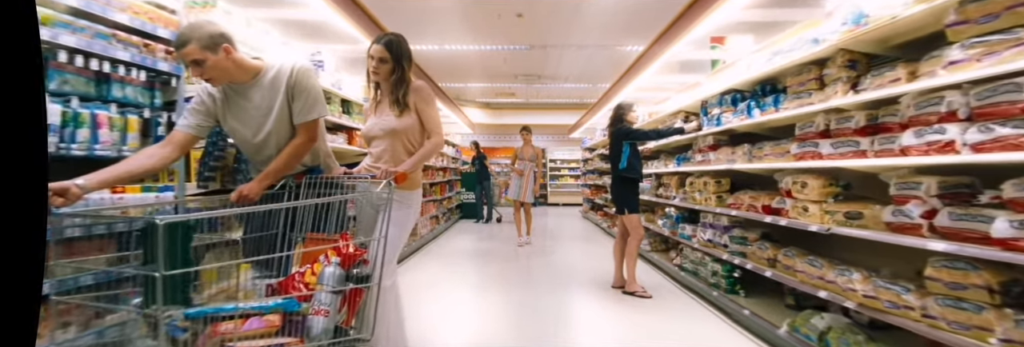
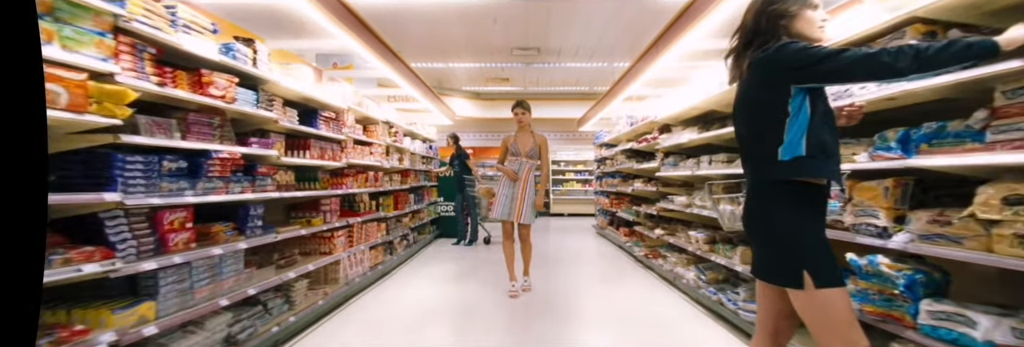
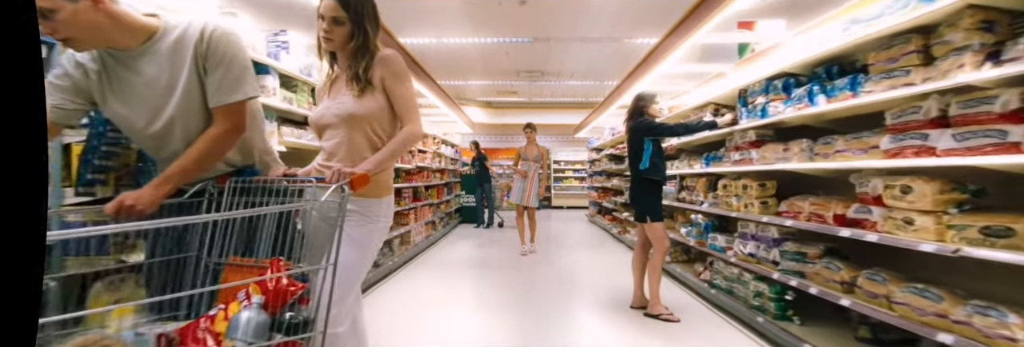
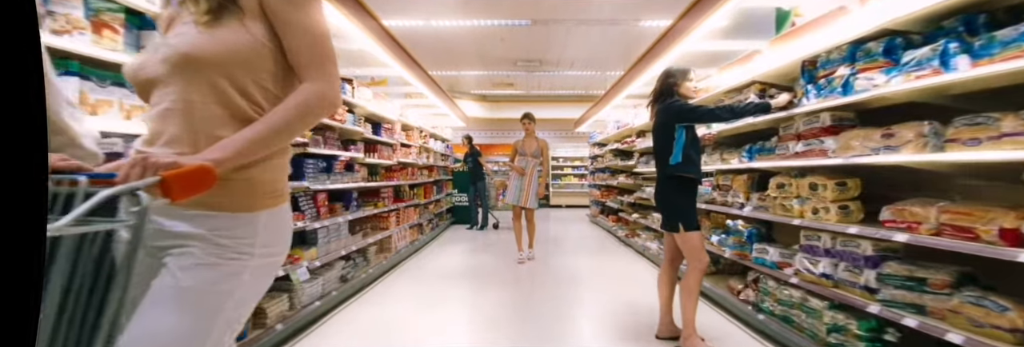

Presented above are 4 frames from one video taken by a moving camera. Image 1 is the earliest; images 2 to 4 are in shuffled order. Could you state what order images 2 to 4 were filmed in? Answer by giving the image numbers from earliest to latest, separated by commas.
3, 4, 2
